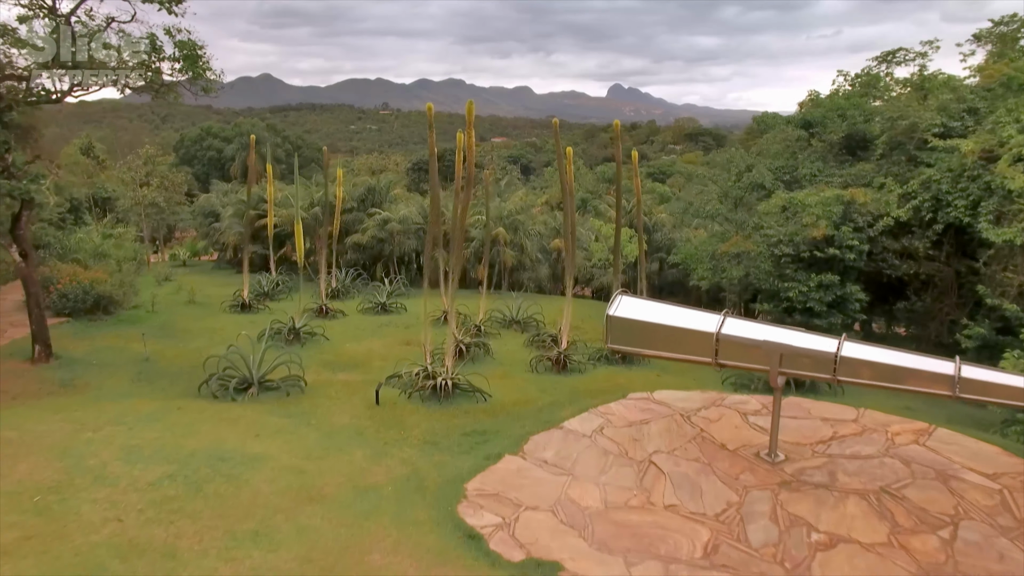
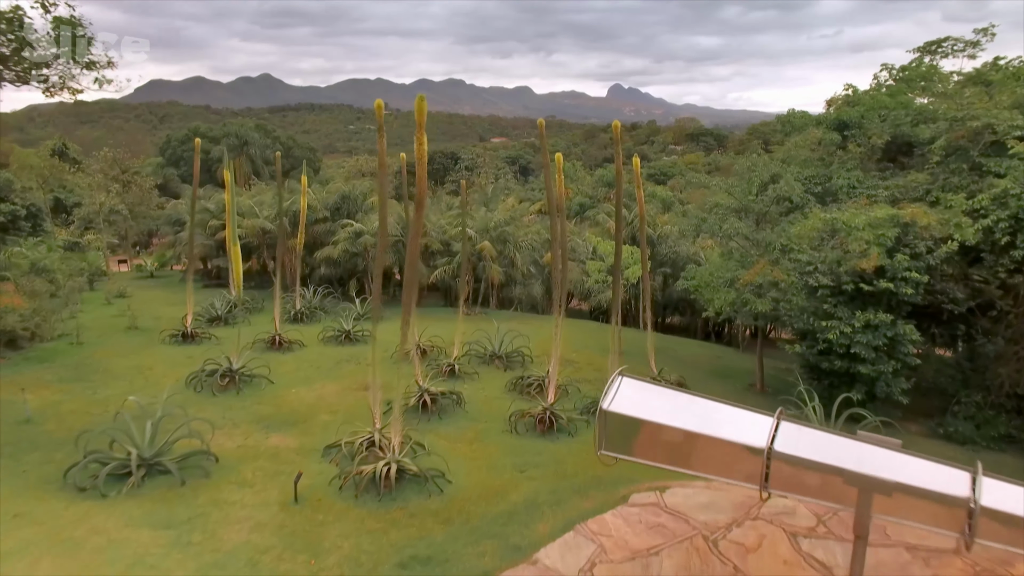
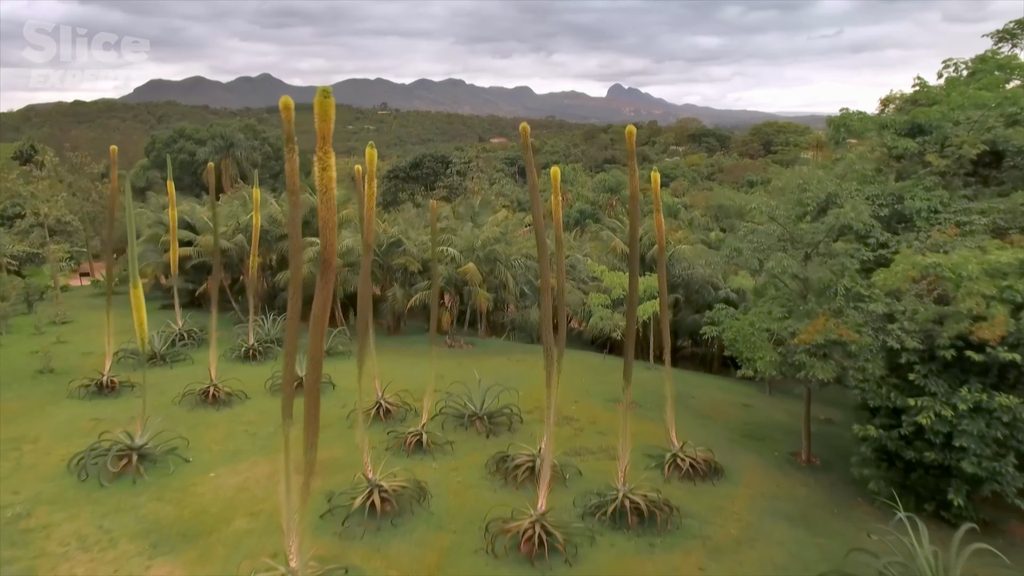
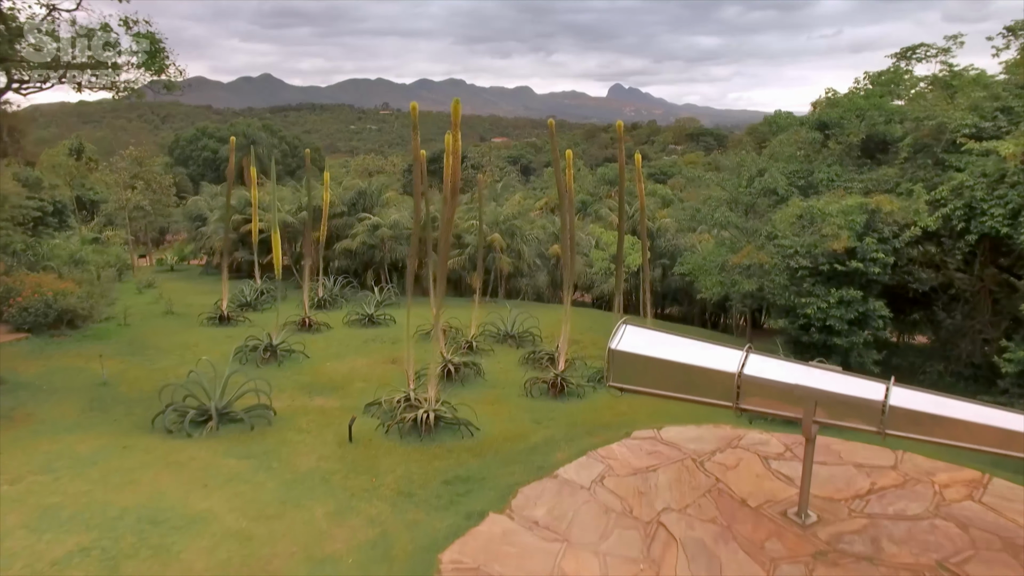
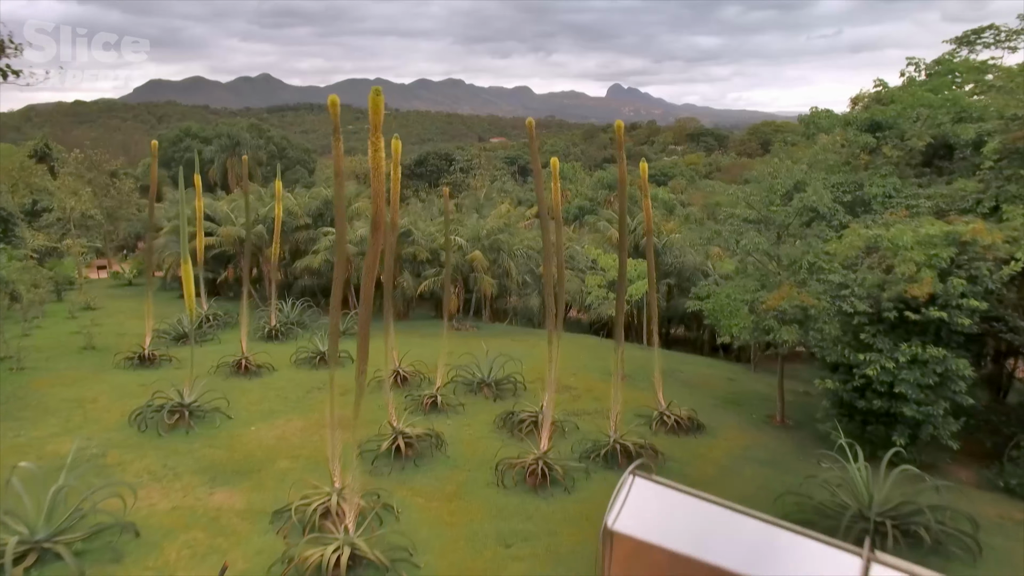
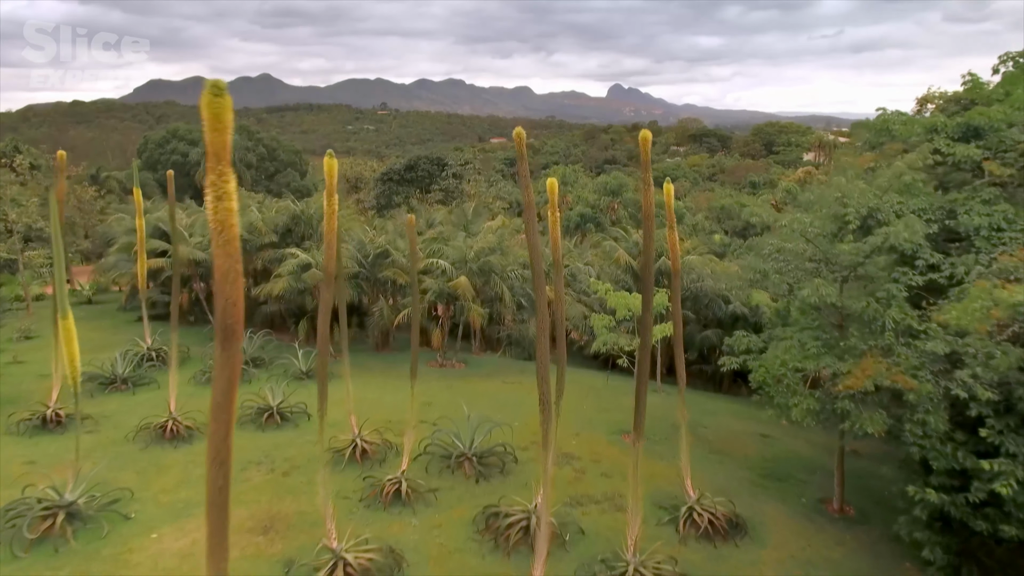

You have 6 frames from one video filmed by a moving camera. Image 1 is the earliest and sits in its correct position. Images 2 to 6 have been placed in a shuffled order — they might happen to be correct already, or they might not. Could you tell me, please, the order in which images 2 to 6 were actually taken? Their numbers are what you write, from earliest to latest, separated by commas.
4, 2, 5, 3, 6
